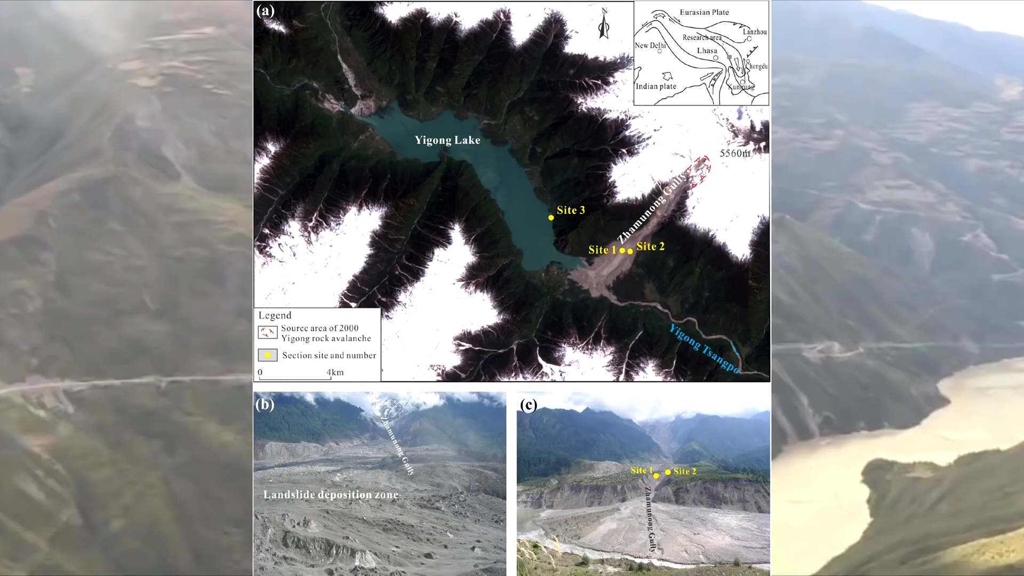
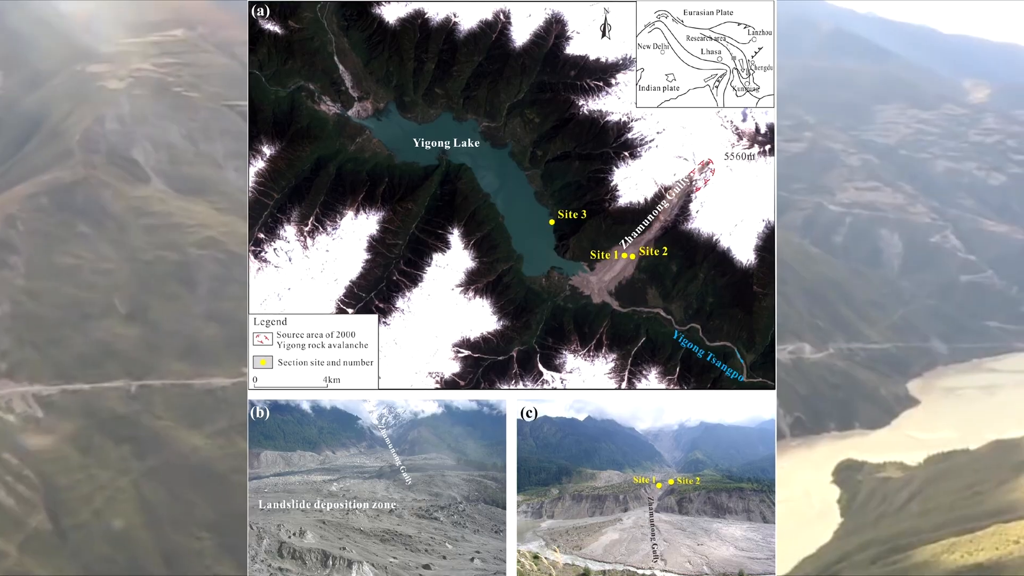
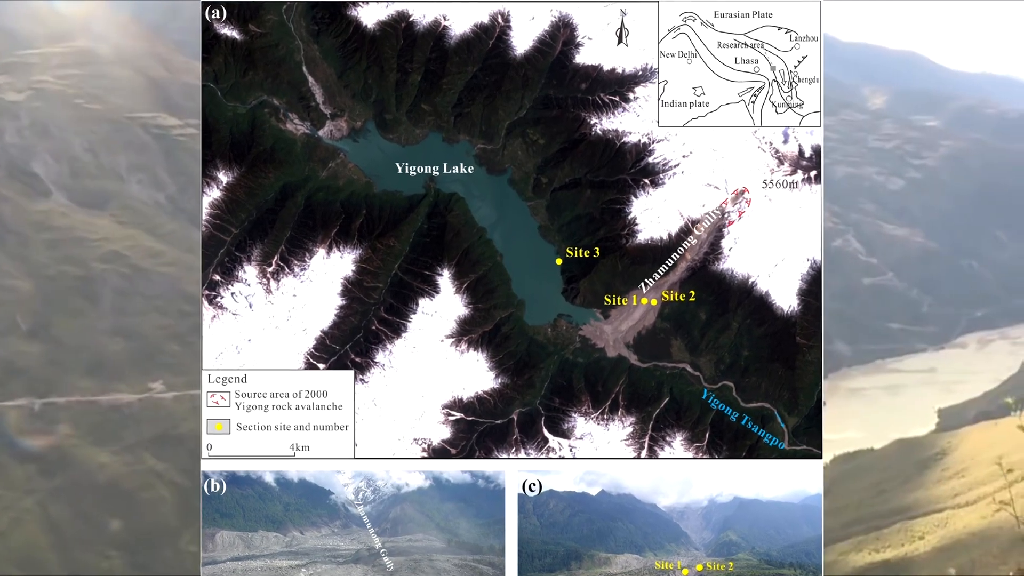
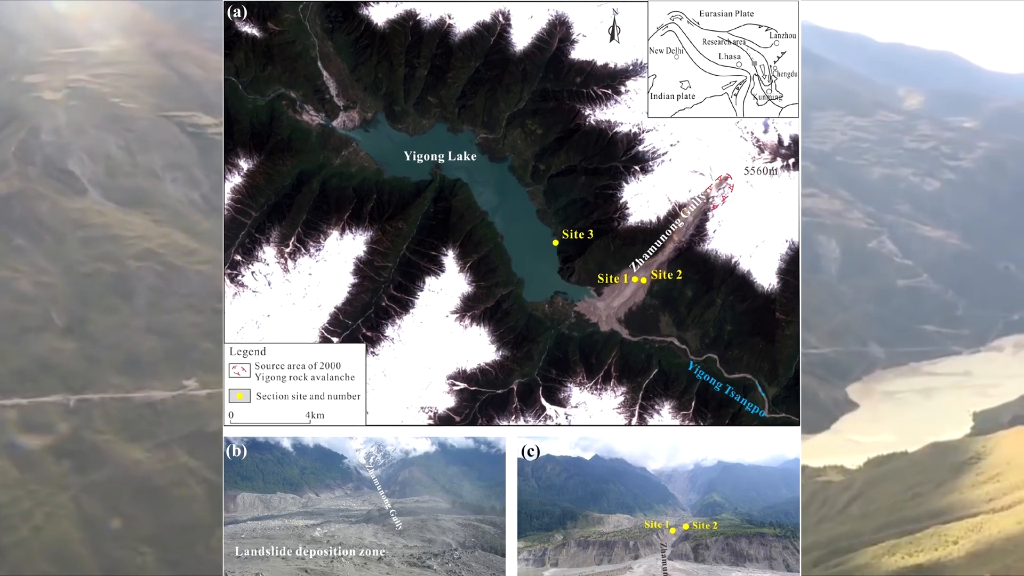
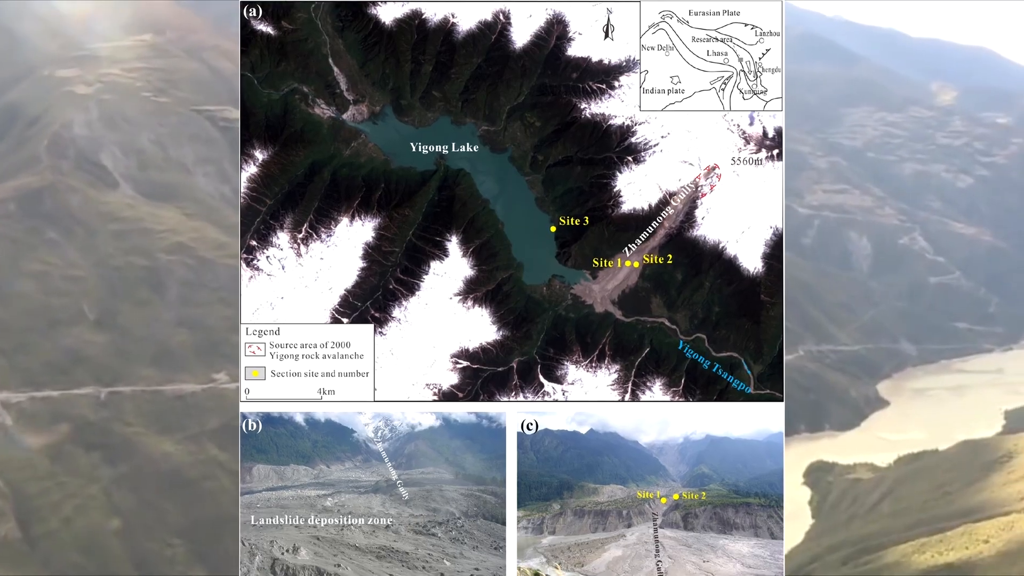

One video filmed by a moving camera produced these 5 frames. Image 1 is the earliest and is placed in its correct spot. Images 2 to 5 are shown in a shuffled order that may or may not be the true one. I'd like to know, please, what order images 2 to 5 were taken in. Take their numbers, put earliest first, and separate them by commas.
2, 5, 4, 3
